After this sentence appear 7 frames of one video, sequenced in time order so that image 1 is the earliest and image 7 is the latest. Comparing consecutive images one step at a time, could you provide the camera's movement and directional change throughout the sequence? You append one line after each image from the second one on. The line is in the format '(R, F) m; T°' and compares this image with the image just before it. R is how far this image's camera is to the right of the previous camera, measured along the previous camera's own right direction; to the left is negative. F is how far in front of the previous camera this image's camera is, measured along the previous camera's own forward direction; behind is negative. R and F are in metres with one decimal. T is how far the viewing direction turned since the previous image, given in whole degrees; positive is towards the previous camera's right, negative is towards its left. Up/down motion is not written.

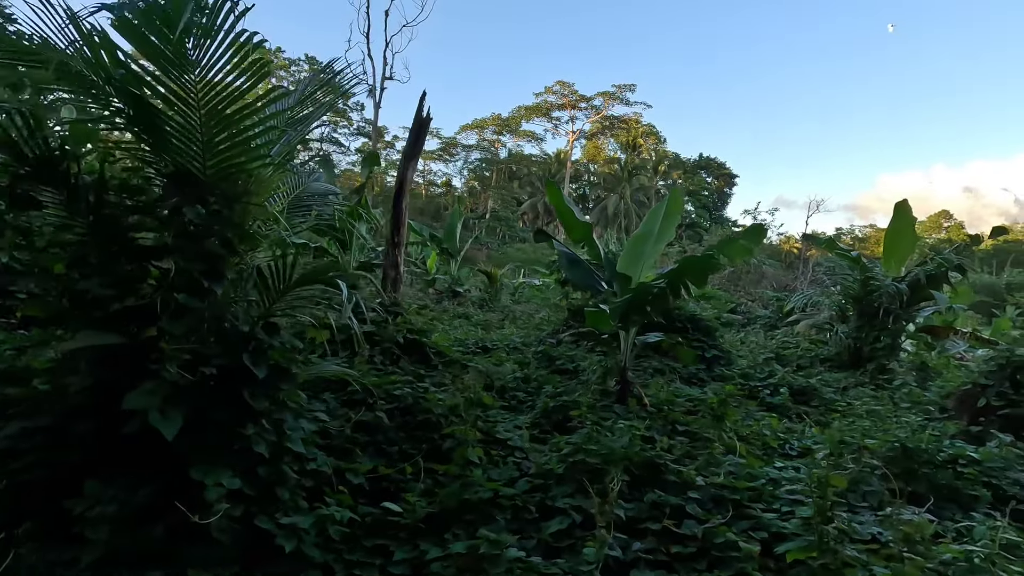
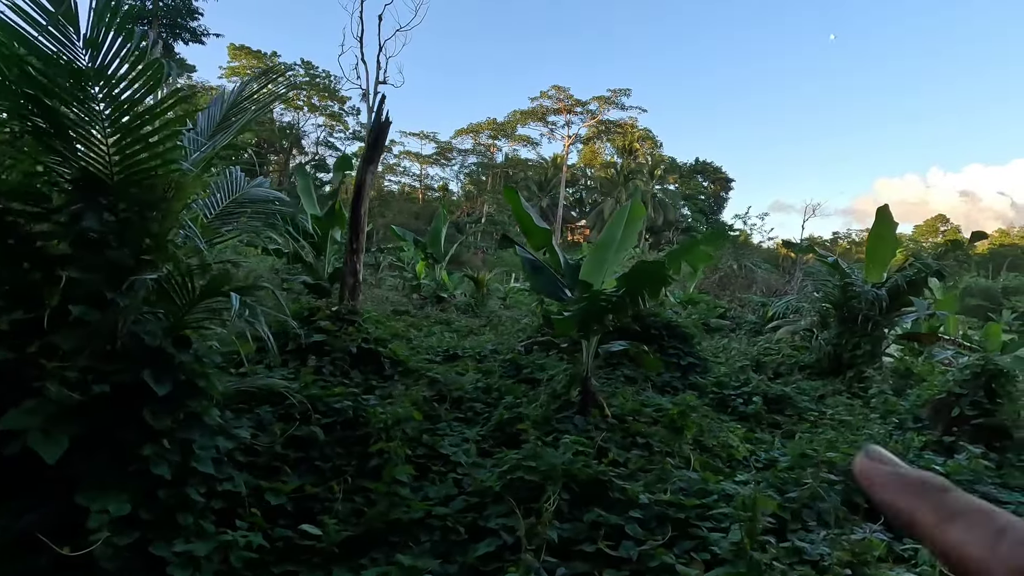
(+0.2, +0.1) m; 0°
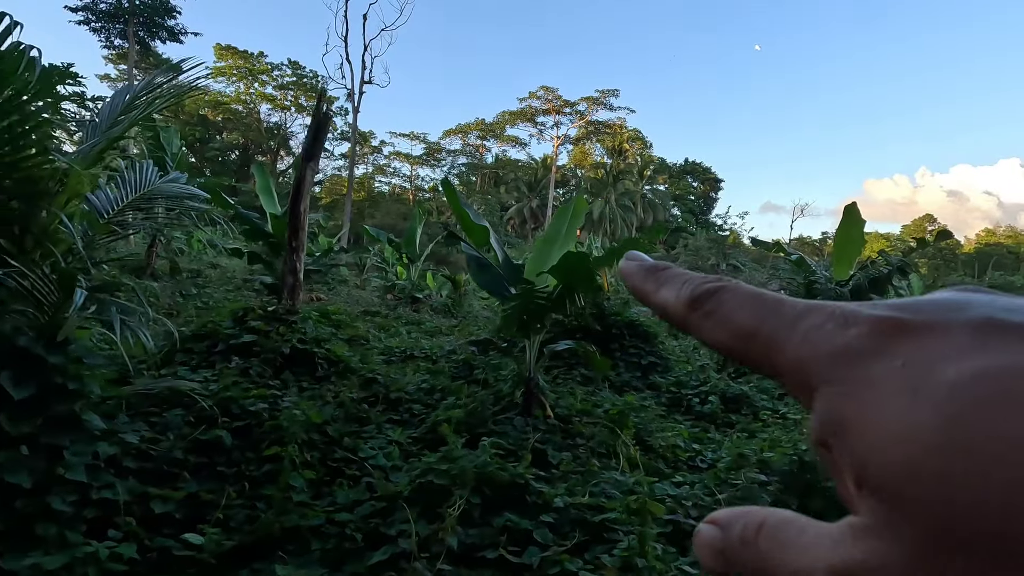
(+0.3, +0.1) m; +1°
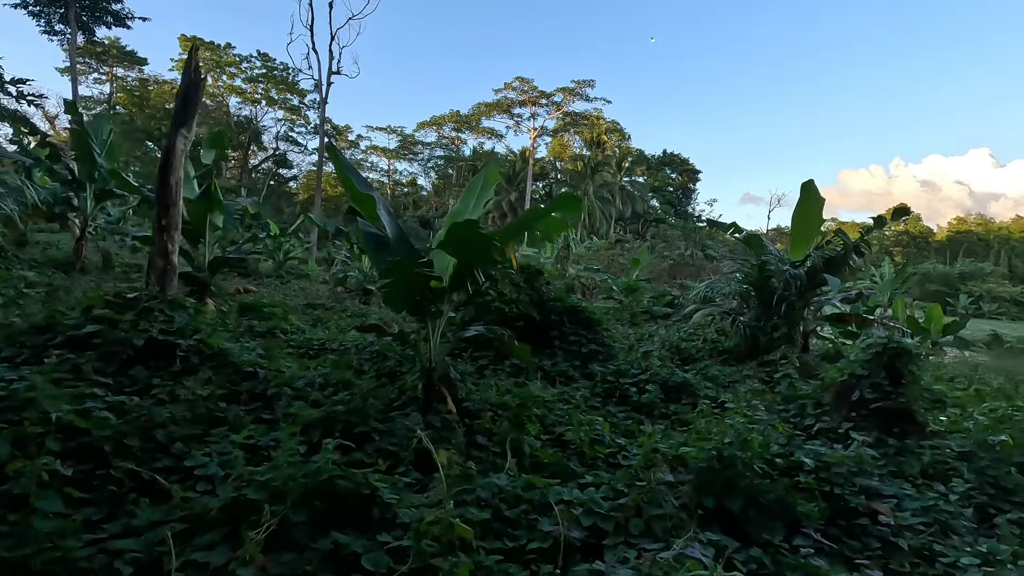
(+0.5, +0.4) m; +2°
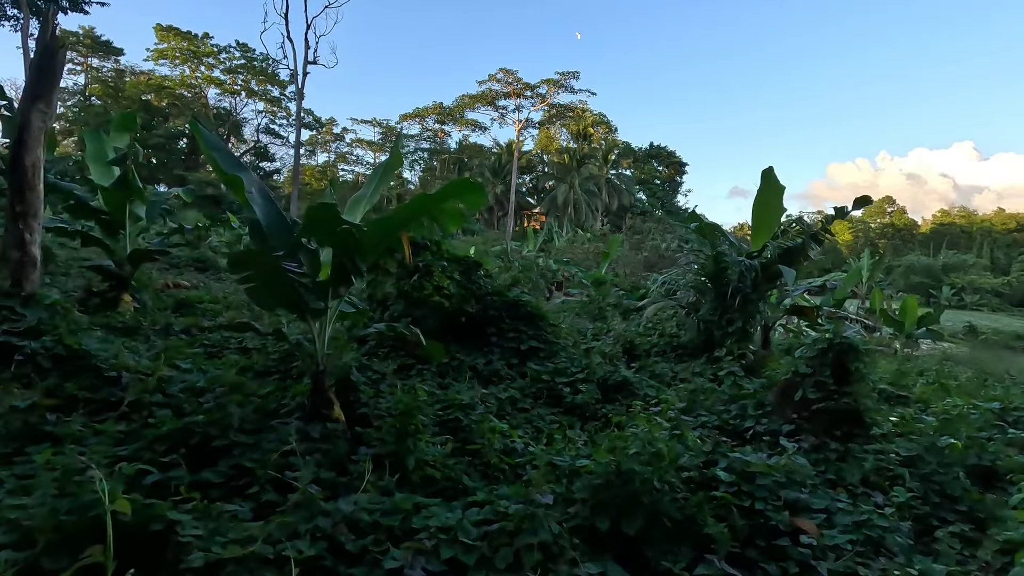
(+0.5, +0.3) m; +1°
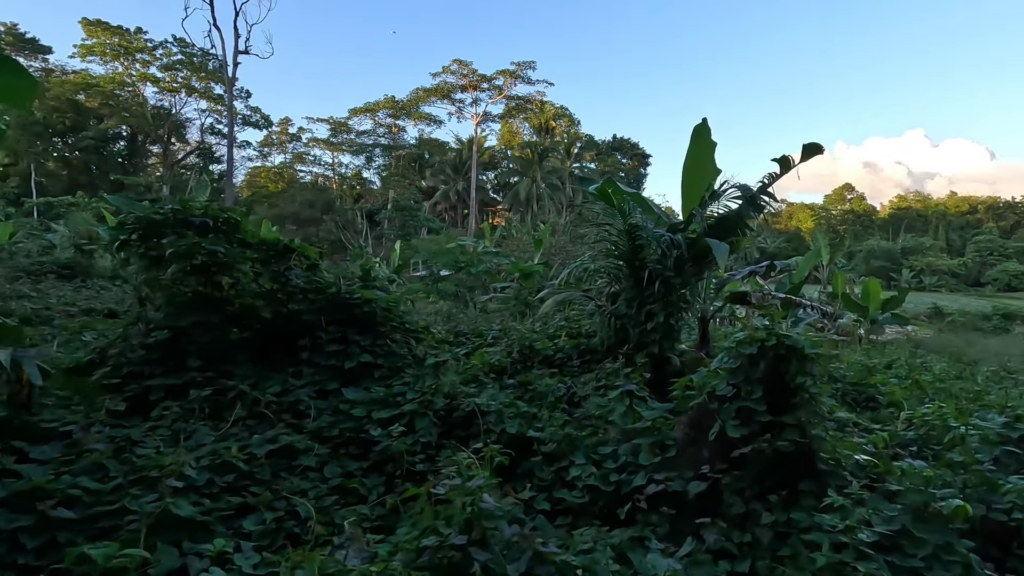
(+0.9, +1.3) m; +3°
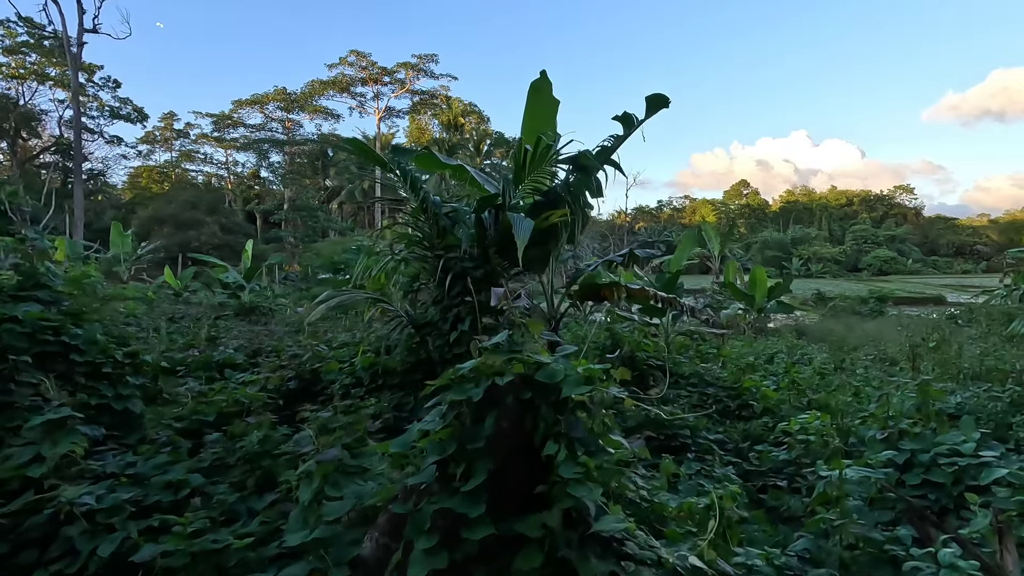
(+0.9, +1.0) m; +8°
